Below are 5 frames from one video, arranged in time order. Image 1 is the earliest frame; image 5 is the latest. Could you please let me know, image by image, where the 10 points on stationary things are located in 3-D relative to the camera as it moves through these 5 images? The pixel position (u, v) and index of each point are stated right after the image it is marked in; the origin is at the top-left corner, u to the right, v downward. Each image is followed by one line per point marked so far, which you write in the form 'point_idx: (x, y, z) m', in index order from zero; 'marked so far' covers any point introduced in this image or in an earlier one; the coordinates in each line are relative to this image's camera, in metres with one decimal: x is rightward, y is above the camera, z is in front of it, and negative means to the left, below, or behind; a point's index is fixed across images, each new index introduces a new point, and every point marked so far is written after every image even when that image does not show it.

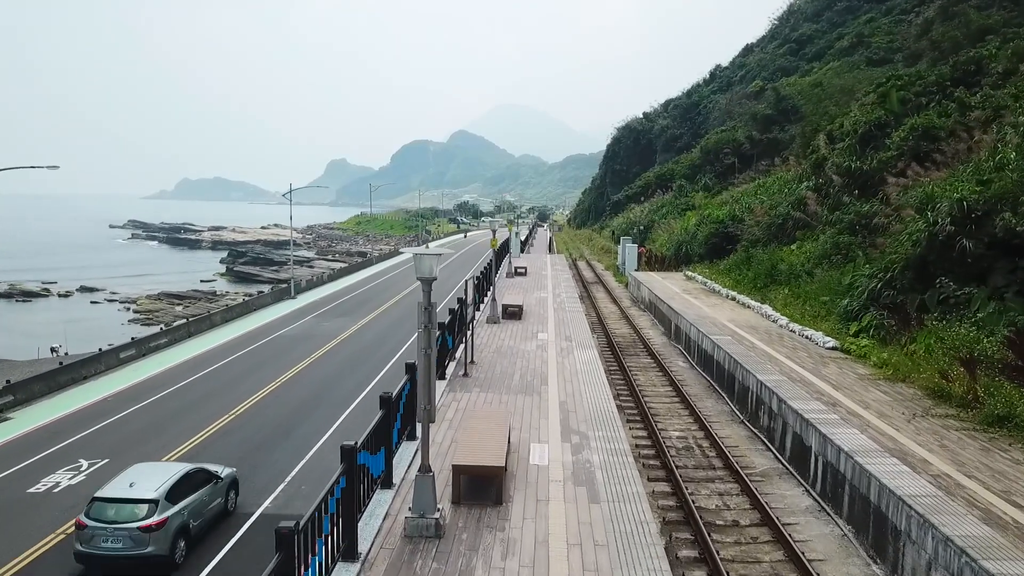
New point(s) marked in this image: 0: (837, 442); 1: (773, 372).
0: (+3.5, -1.7, +8.4) m
1: (+4.0, -1.3, +11.9) m
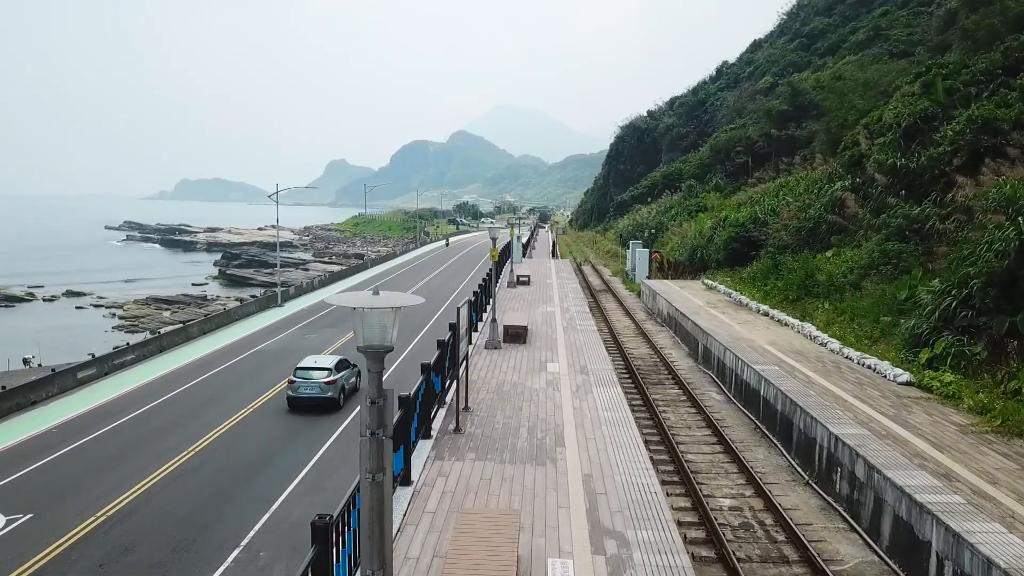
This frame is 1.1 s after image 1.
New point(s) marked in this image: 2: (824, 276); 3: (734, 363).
0: (+3.5, -2.0, +5.9) m
1: (+4.1, -1.6, +9.4) m
2: (+7.6, +0.3, +19.1) m
3: (+3.9, -1.3, +13.8) m
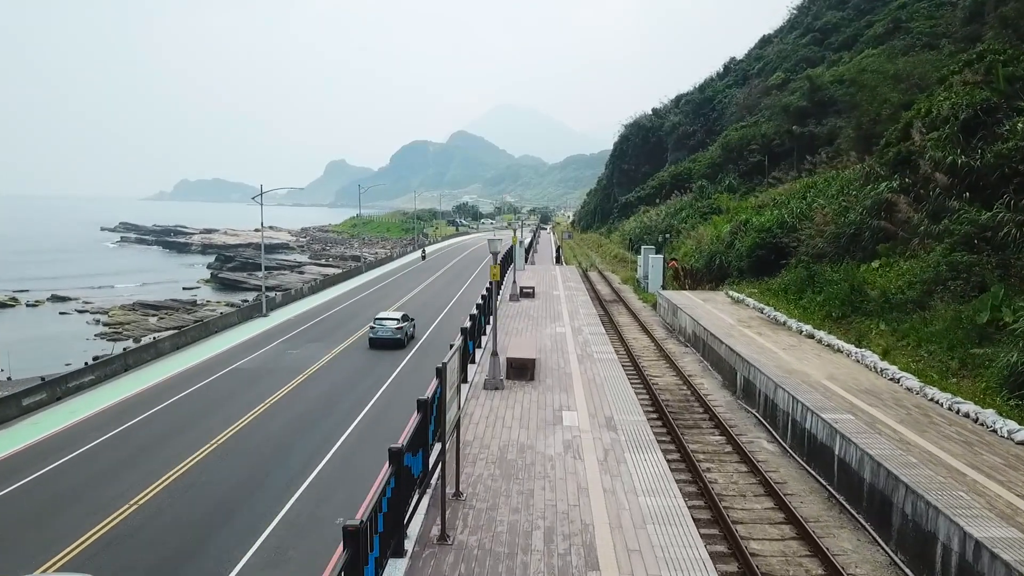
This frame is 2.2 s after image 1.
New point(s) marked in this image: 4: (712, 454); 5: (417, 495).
0: (+3.6, -2.3, +3.3) m
1: (+4.1, -2.0, +6.9) m
2: (+7.7, -0.1, +16.5) m
3: (+4.0, -1.7, +11.3) m
4: (+2.8, -2.3, +10.9) m
5: (-0.8, -1.7, +6.4) m
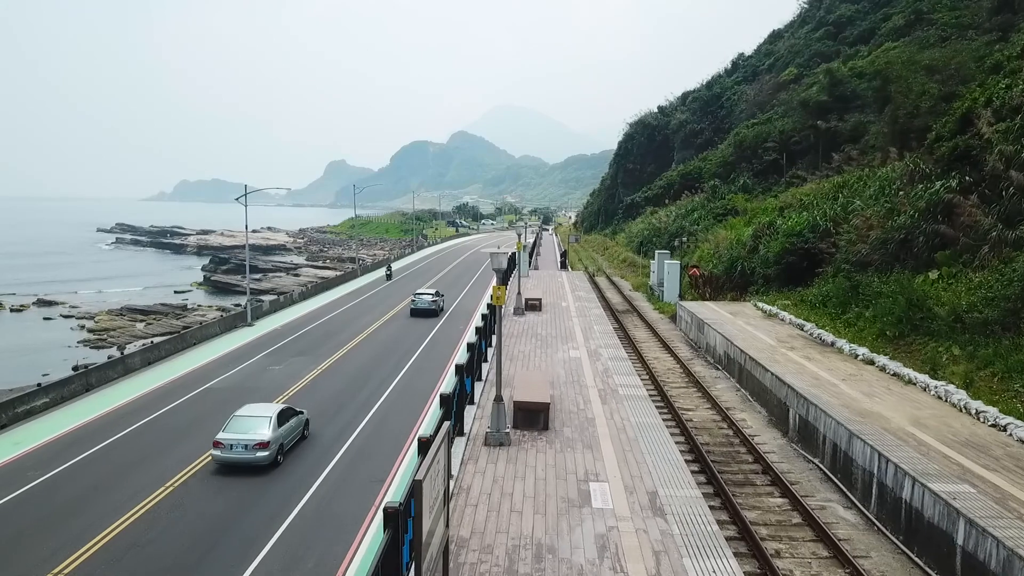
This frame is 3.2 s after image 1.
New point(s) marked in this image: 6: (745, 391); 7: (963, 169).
0: (+3.7, -2.6, +0.9) m
1: (+4.2, -2.2, +4.5) m
2: (+7.8, -0.4, +14.2) m
3: (+4.1, -2.0, +8.9) m
4: (+2.9, -2.6, +8.5) m
5: (-0.7, -2.0, +4.0) m
6: (+4.2, -1.9, +14.1) m
7: (+10.1, +2.7, +17.3) m
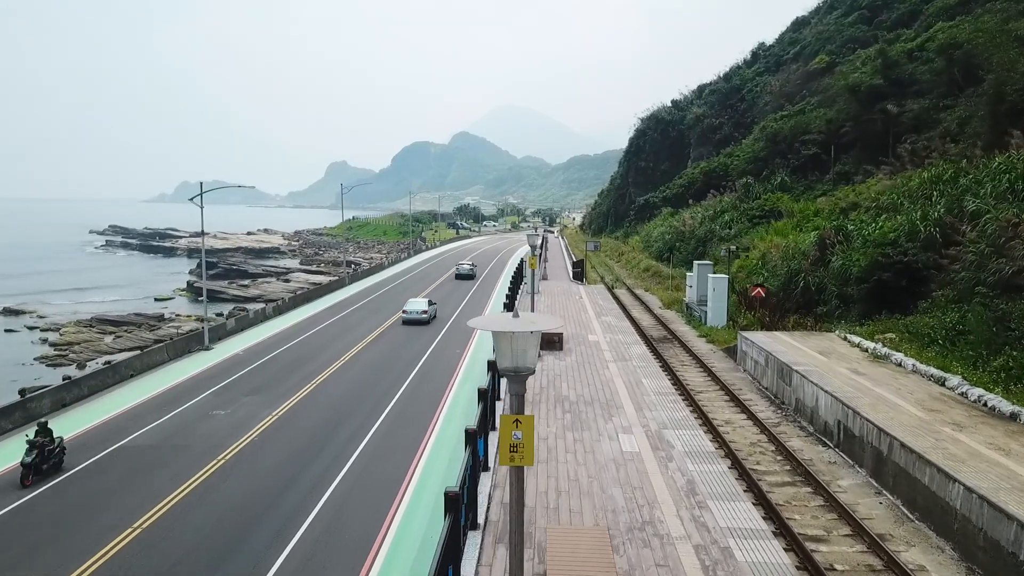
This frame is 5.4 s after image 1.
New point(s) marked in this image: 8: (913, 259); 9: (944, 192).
0: (+3.9, -3.2, -4.2) m
1: (+4.4, -2.8, -0.7) m
2: (+8.0, -0.9, +9.0) m
3: (+4.3, -2.5, +3.7) m
4: (+3.0, -3.2, +3.3) m
5: (-0.5, -2.6, -1.1) m
6: (+4.4, -2.4, +9.0) m
7: (+10.2, +2.1, +12.2) m
8: (+8.6, +0.6, +16.6) m
9: (+10.5, +2.4, +18.7) m
